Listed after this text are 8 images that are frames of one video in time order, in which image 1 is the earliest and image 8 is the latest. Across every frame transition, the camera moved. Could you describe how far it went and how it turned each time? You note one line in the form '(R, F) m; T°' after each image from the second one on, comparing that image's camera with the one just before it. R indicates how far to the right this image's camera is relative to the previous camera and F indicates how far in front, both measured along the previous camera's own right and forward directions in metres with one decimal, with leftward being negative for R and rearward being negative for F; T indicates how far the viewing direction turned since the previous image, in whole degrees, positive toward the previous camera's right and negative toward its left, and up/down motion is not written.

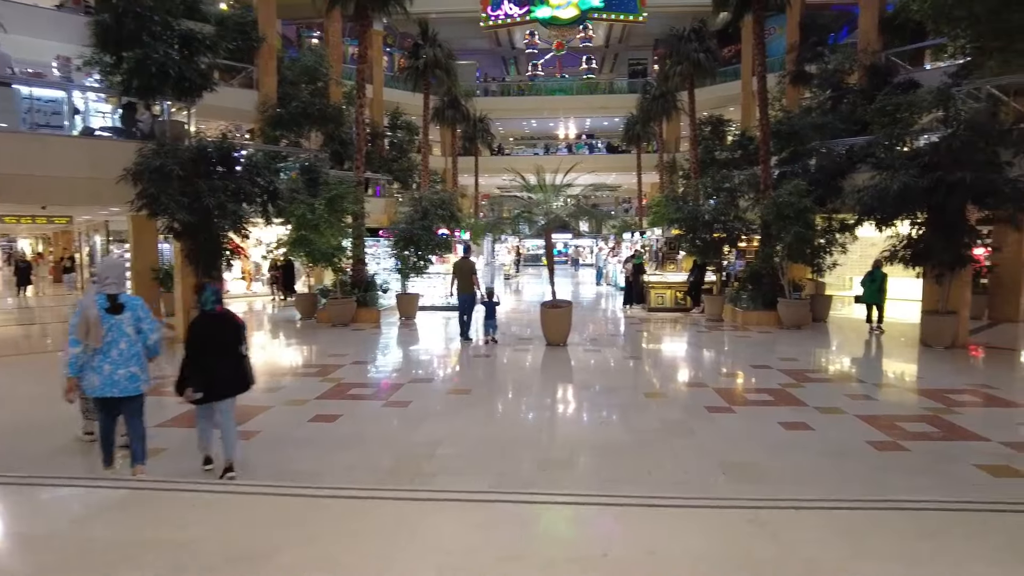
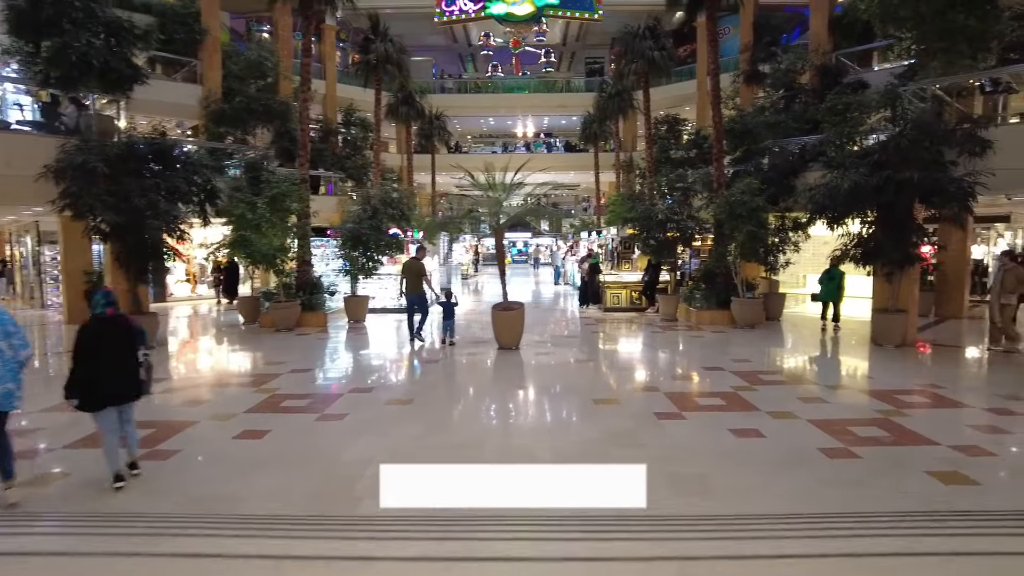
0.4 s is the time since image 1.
(+0.1, +0.2) m; +3°
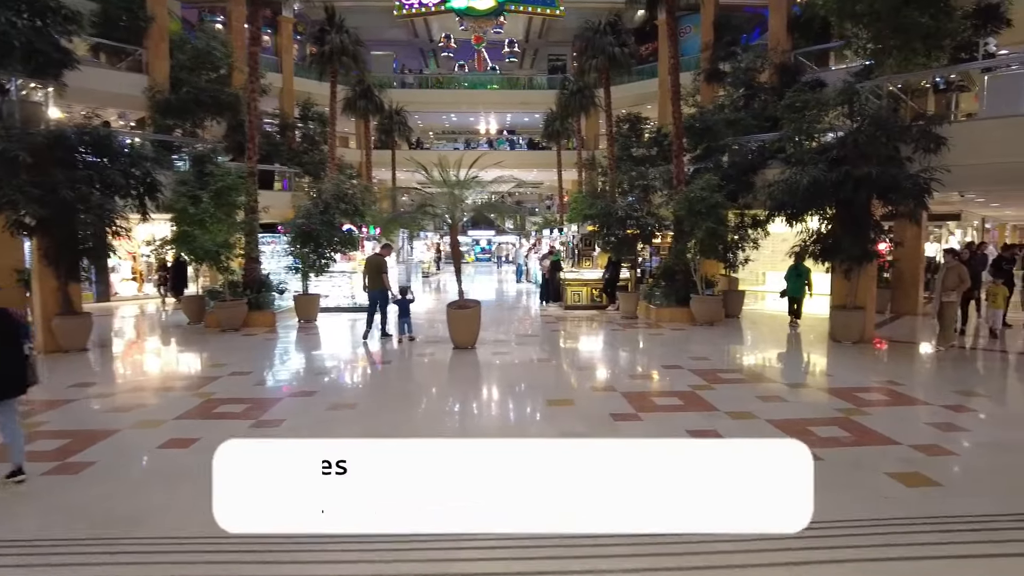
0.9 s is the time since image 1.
(+0.1, +0.3) m; +3°
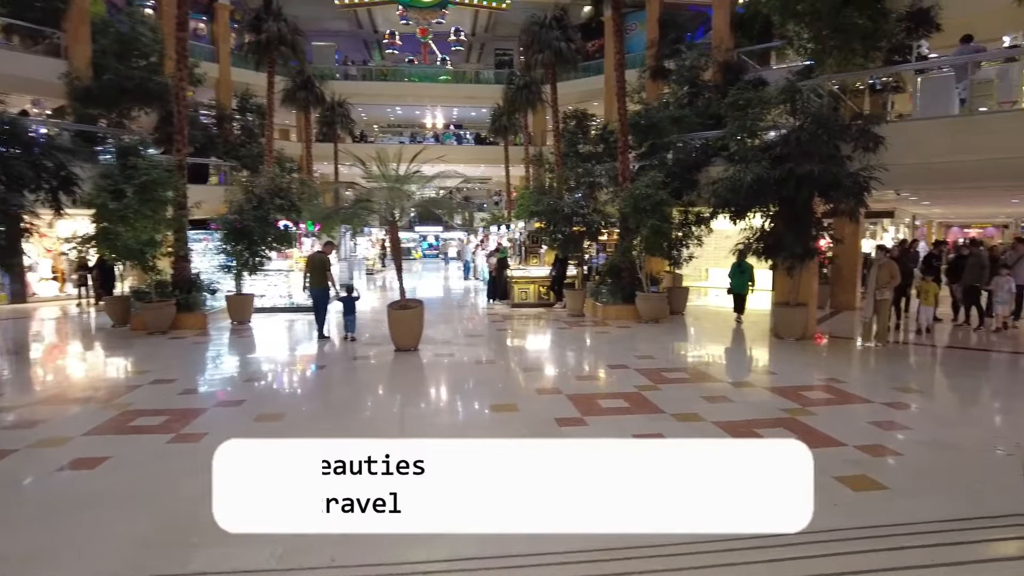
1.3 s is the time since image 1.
(+0.1, +0.2) m; +4°
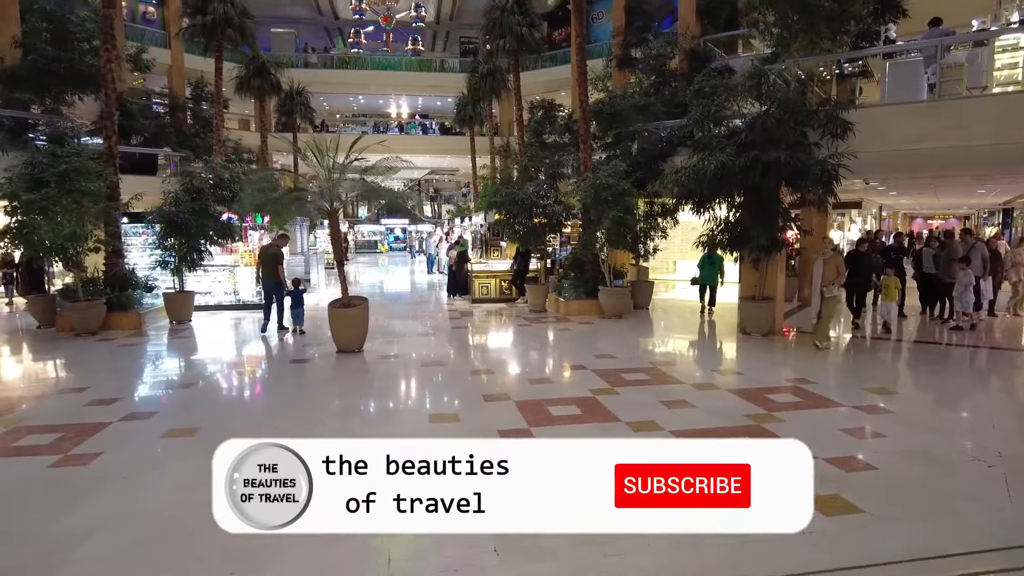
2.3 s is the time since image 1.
(+0.2, +0.5) m; +2°
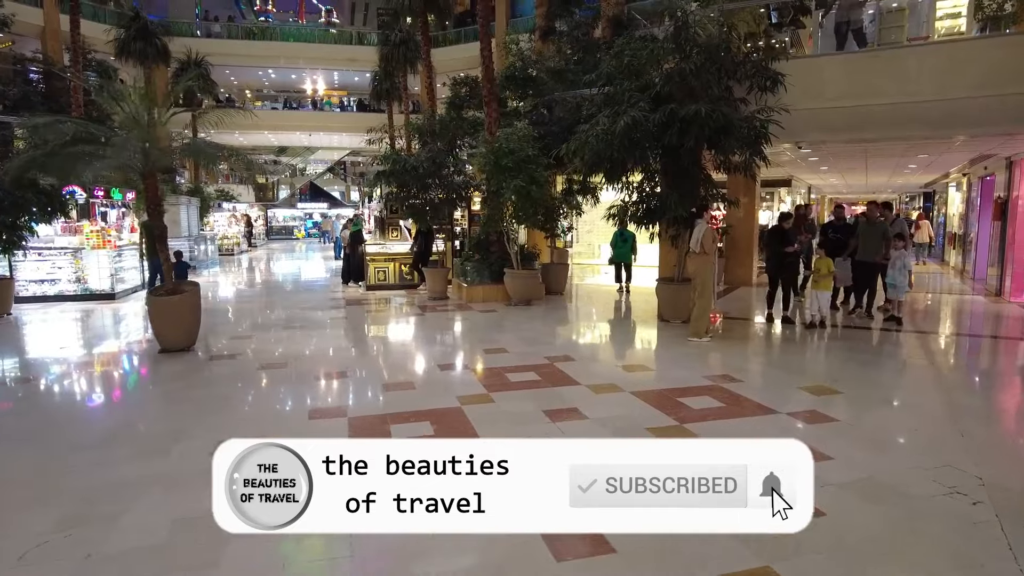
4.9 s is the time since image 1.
(+0.6, +1.2) m; +5°
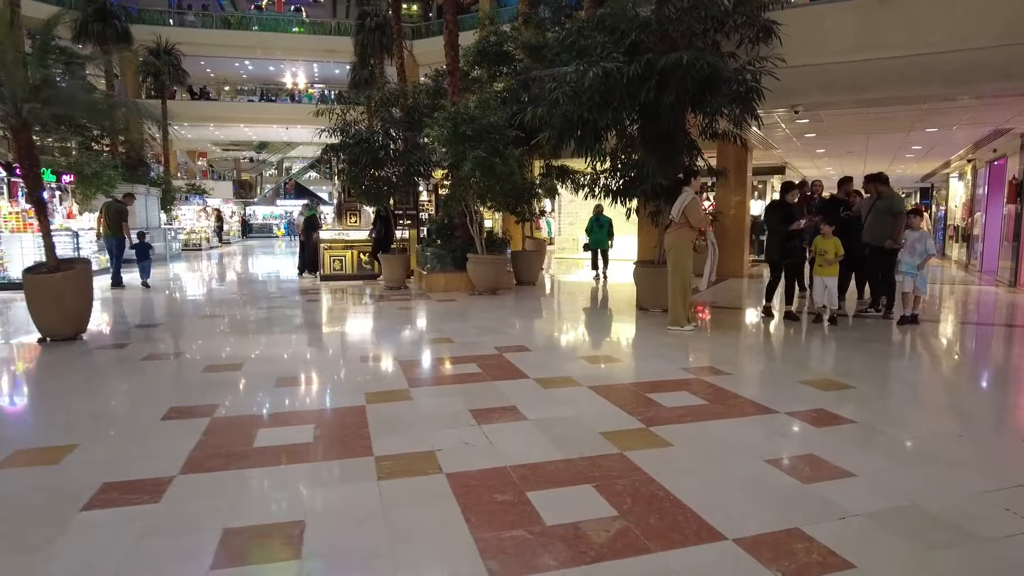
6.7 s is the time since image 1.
(+0.3, +0.9) m; +1°
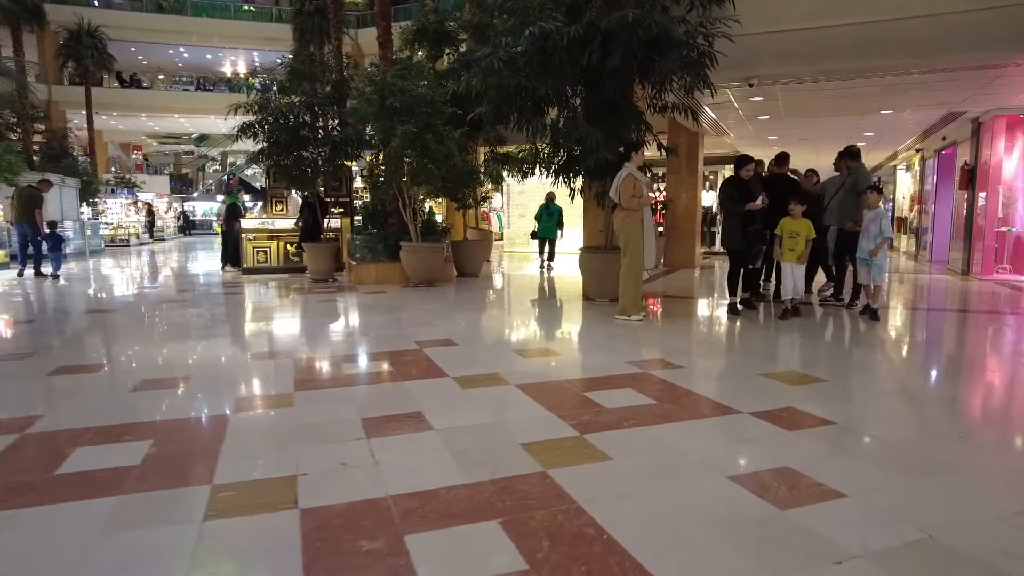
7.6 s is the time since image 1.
(+0.2, +0.6) m; +4°
